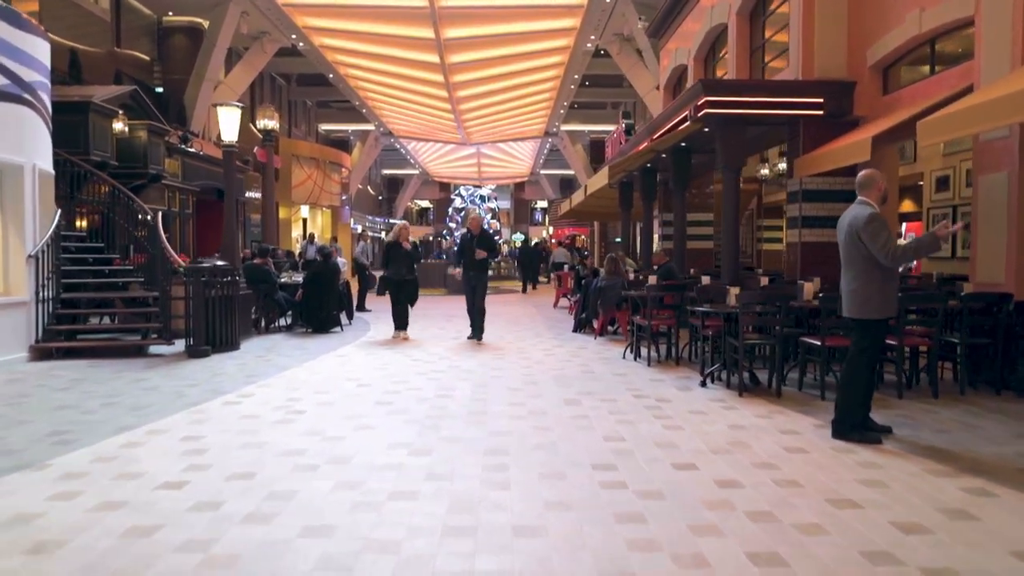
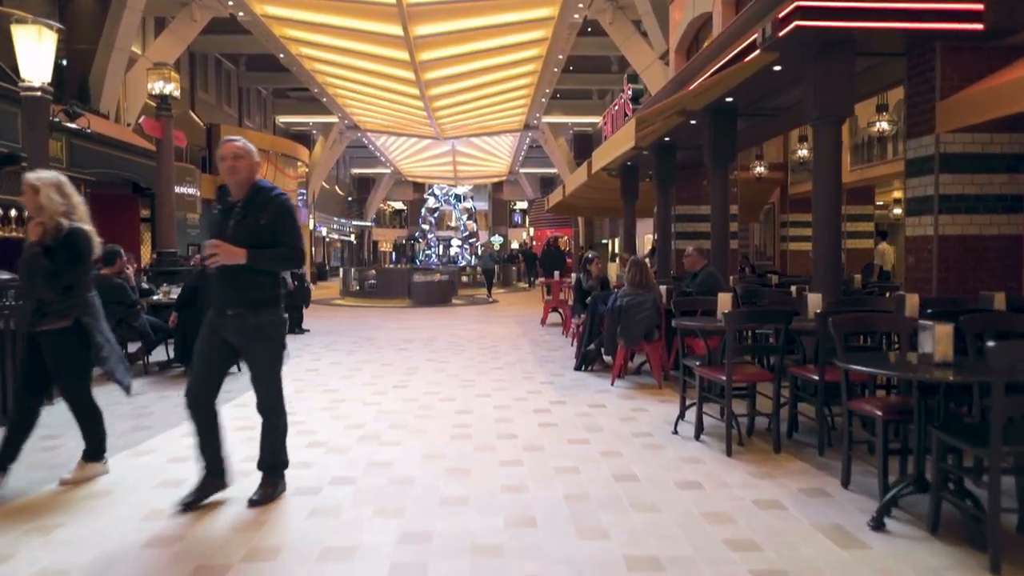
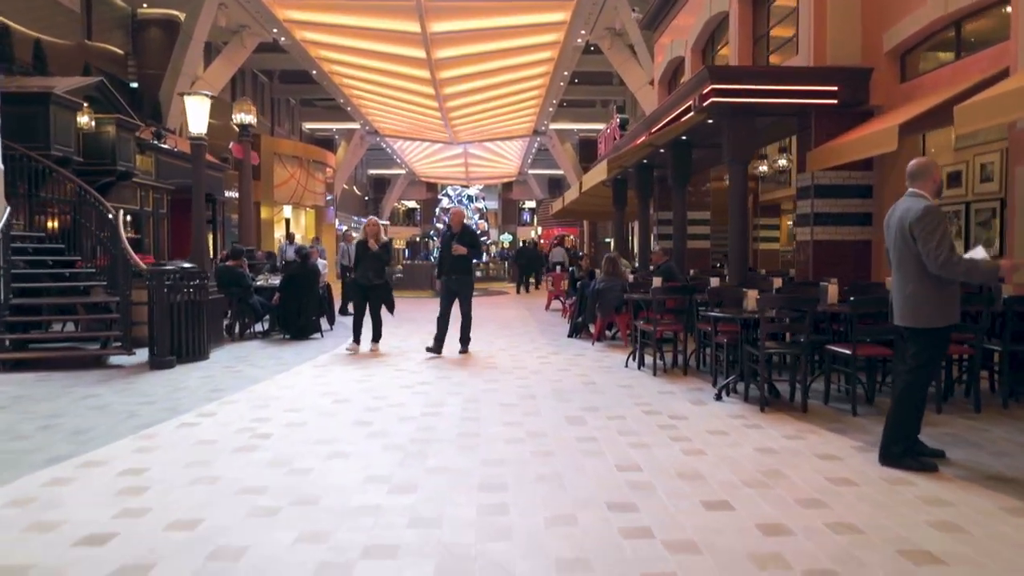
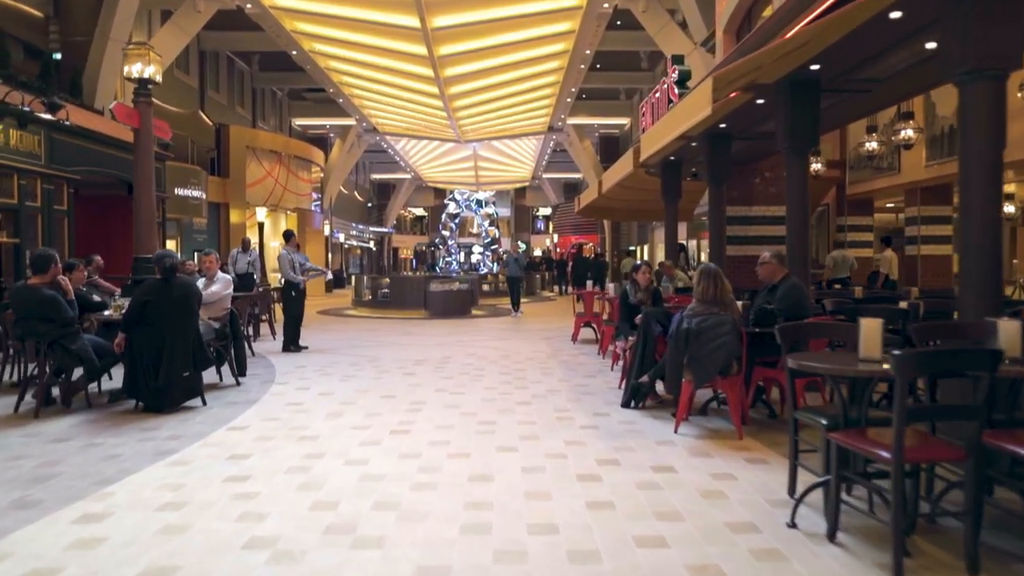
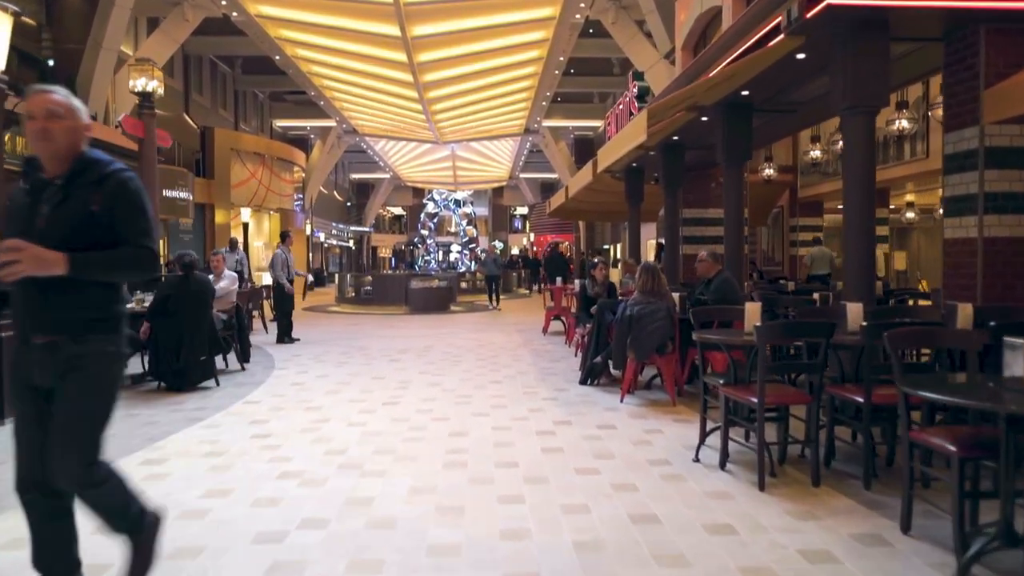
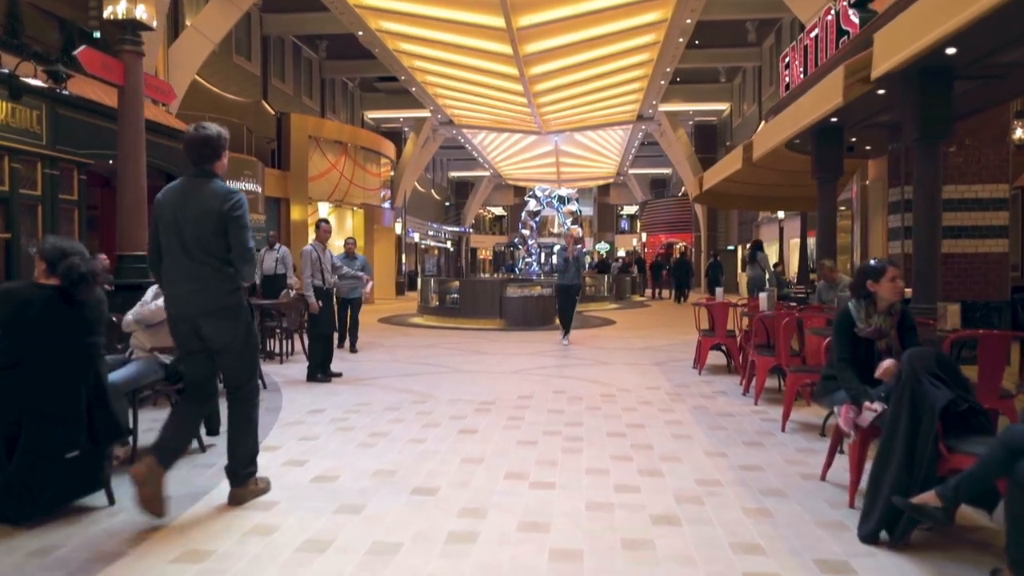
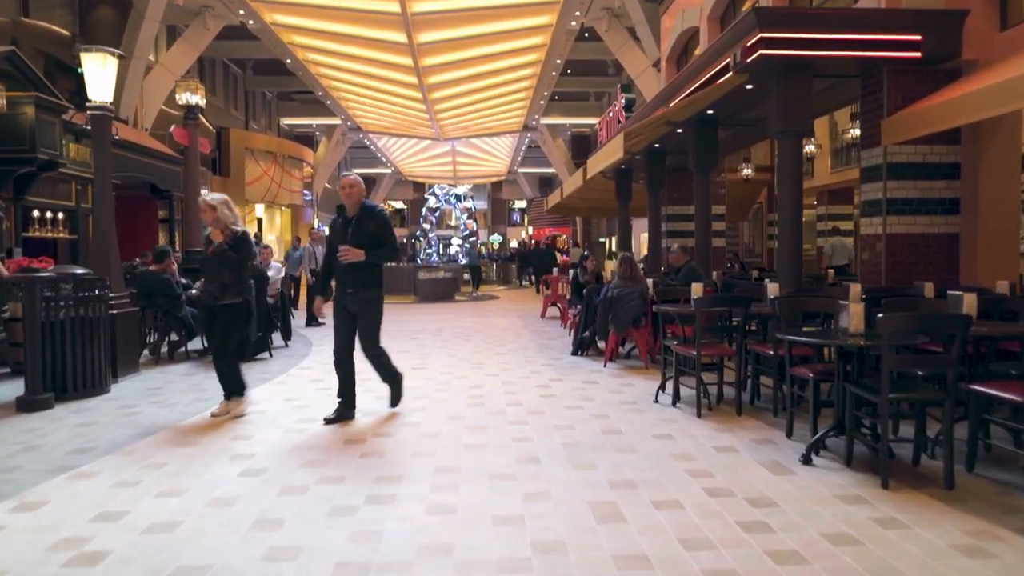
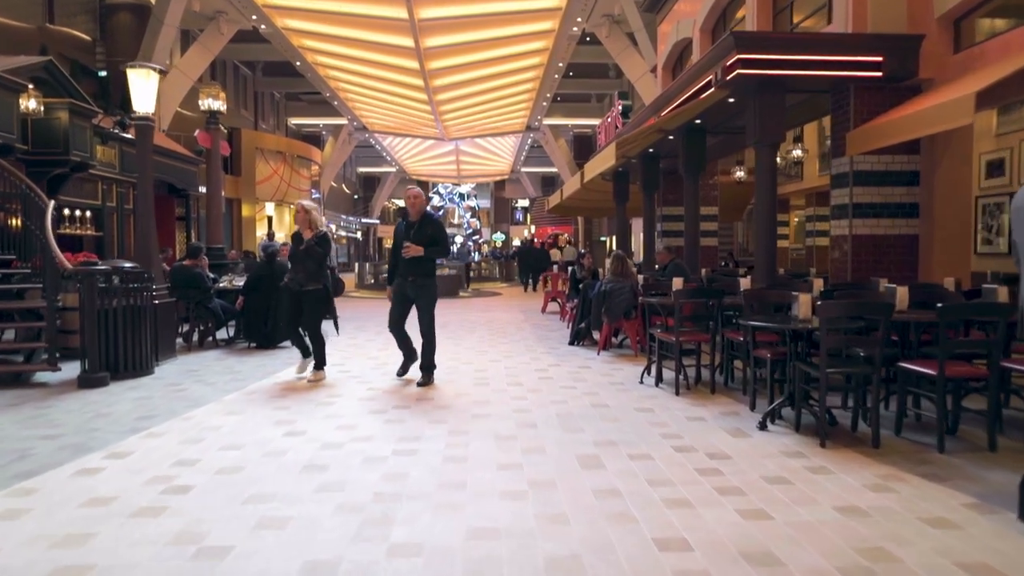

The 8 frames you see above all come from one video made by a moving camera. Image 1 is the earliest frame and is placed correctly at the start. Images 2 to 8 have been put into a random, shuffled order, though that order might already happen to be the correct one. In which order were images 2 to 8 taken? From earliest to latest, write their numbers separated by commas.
3, 8, 7, 2, 5, 4, 6
